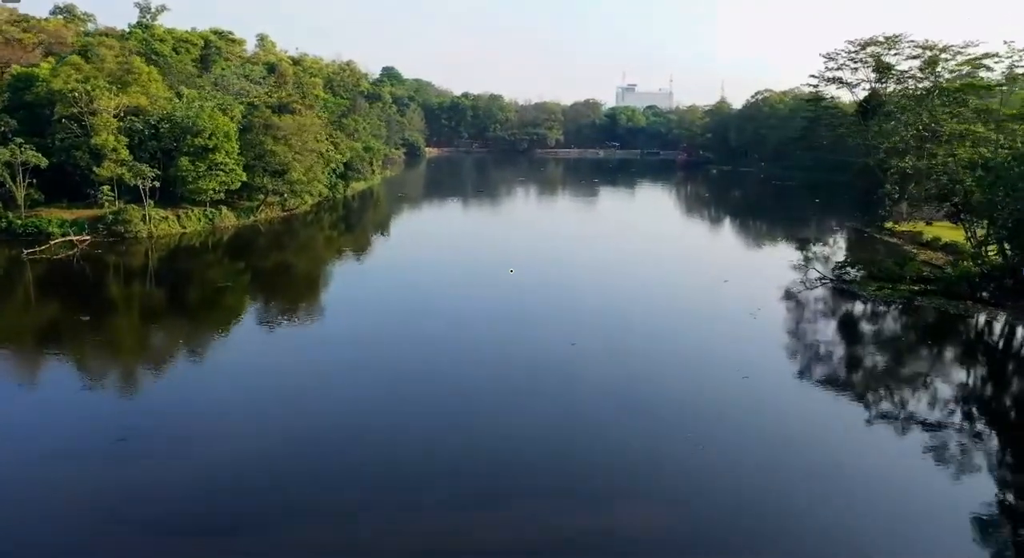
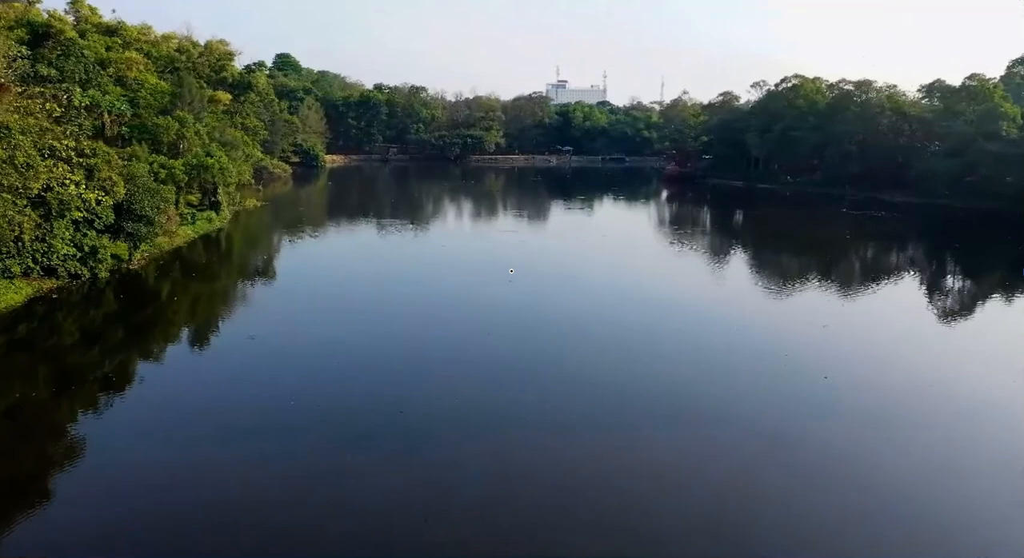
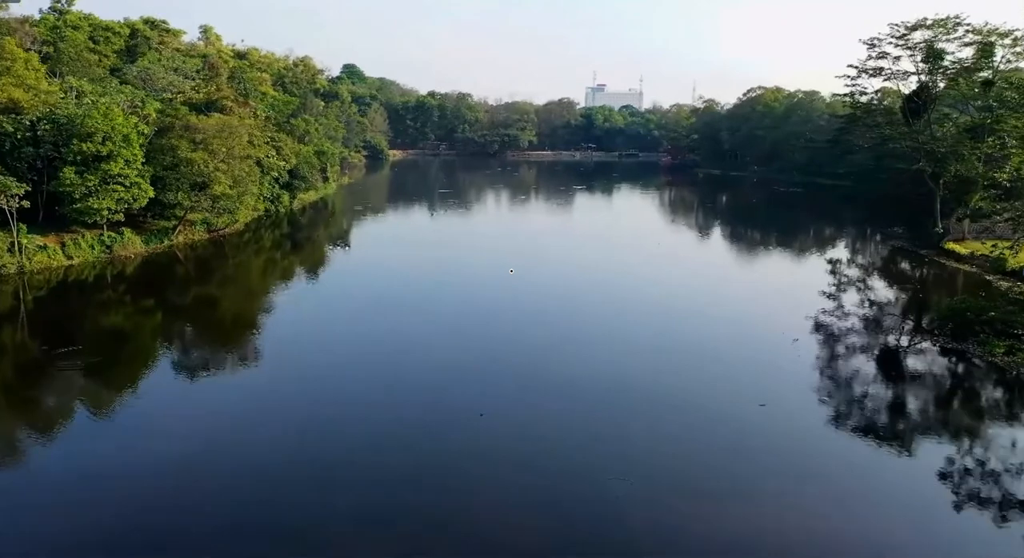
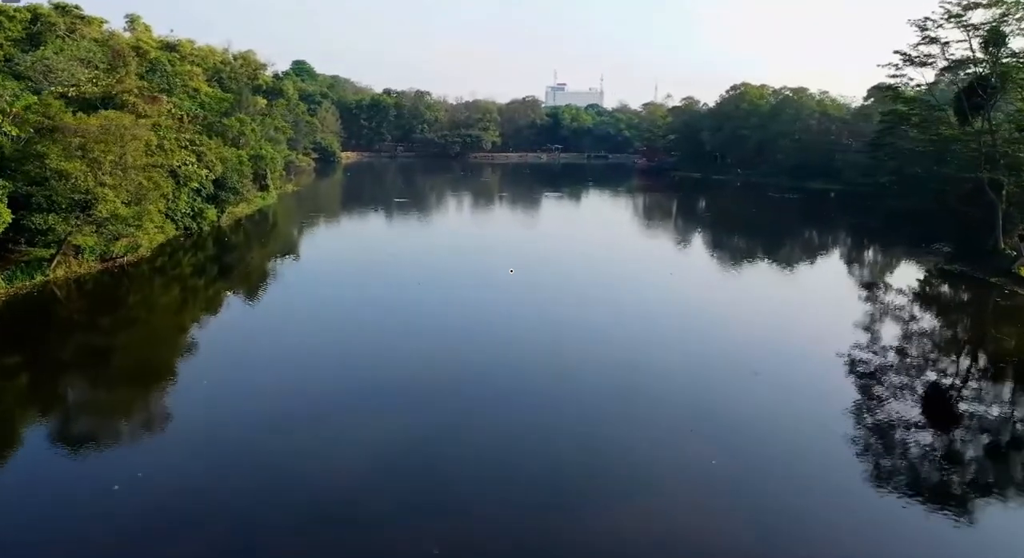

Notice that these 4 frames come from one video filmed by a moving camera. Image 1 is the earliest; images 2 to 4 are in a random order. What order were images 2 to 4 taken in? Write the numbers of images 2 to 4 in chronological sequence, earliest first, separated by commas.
3, 4, 2
